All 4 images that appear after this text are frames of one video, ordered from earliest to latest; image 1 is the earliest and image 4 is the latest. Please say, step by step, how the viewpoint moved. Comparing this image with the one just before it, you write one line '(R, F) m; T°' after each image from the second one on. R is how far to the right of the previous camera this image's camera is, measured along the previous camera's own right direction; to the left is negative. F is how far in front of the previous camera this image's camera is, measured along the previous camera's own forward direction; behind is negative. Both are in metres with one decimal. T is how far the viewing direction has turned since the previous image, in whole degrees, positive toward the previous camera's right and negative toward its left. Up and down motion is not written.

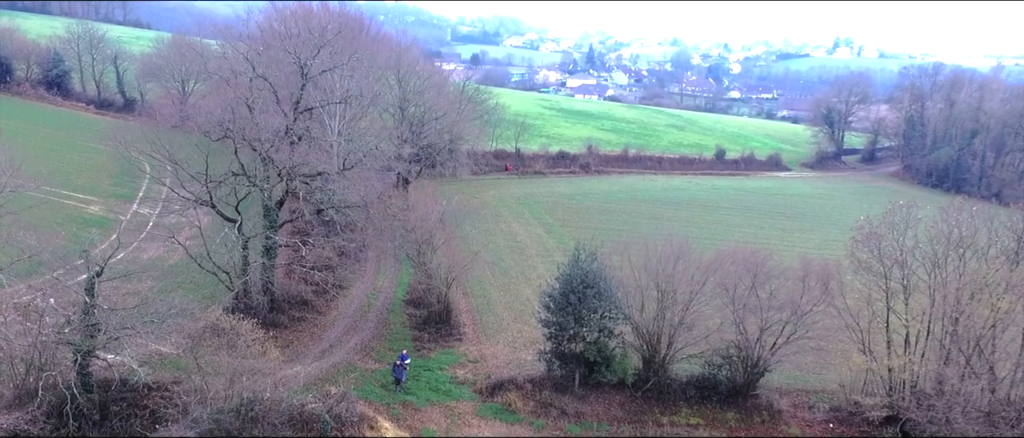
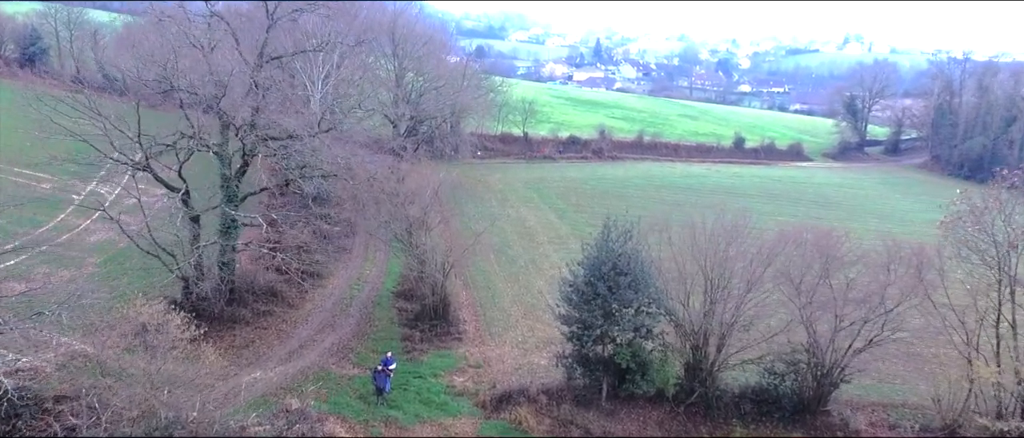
(-0.2, +4.3) m; 0°
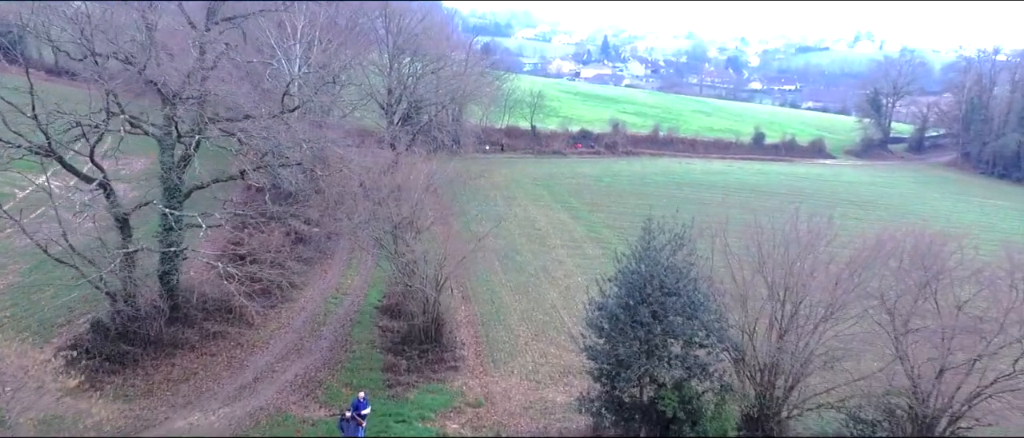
(-0.1, +3.9) m; 0°
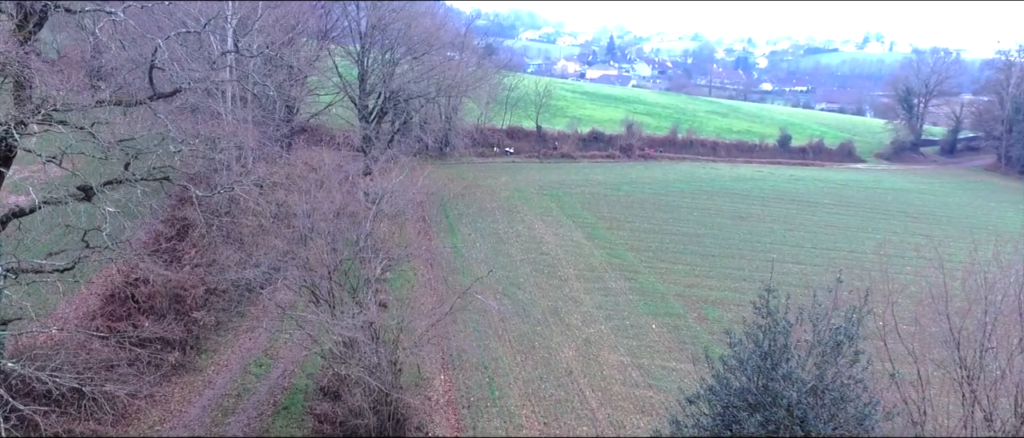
(+0.1, +5.9) m; 0°
